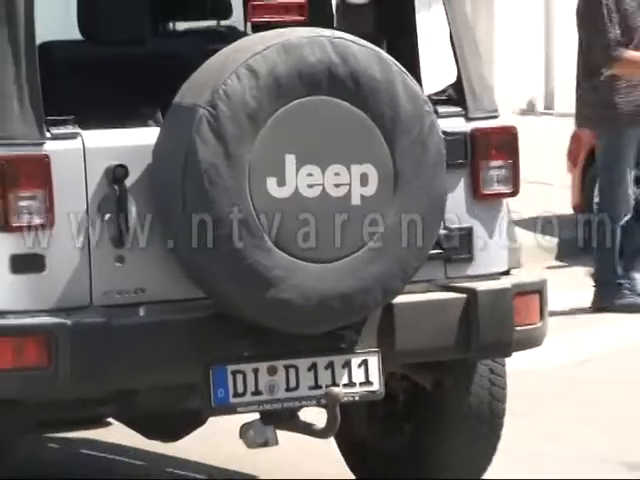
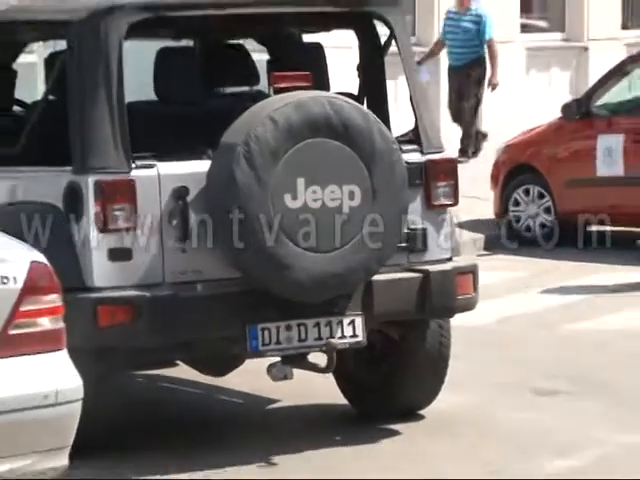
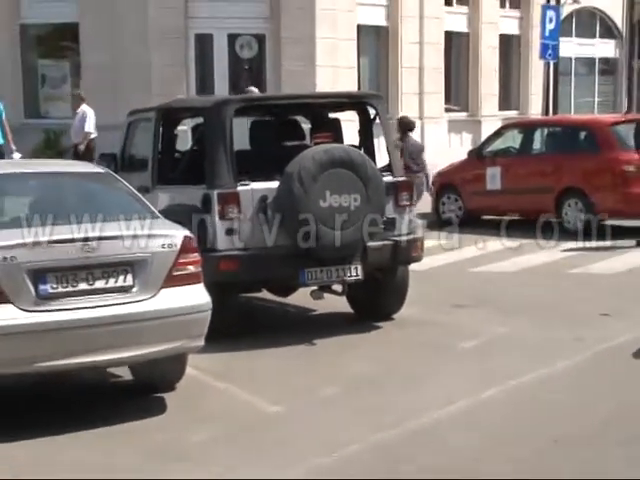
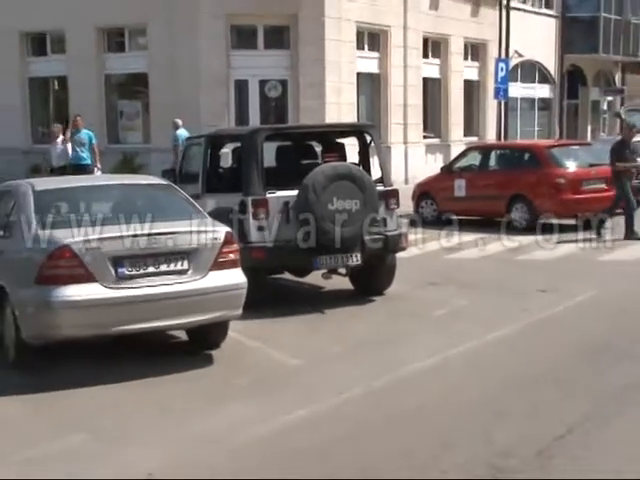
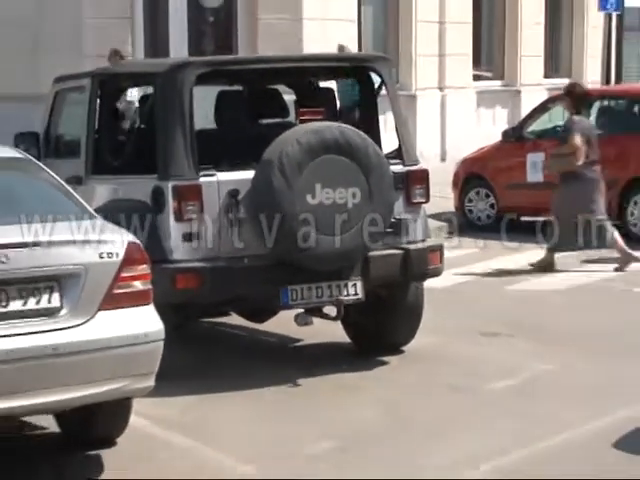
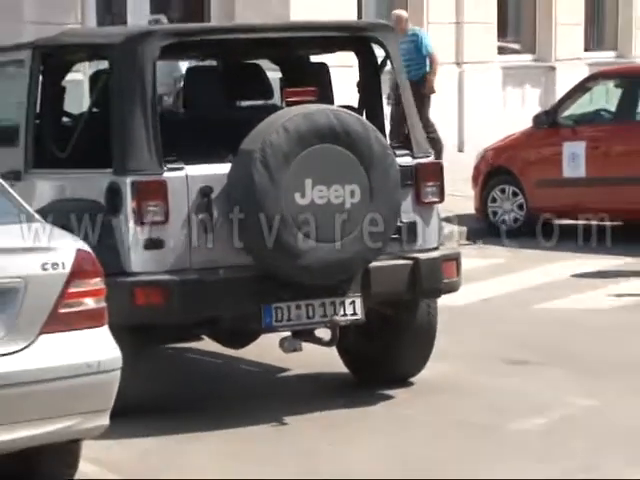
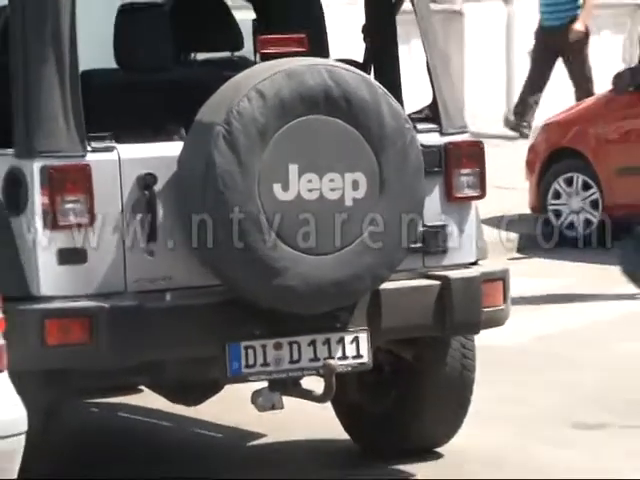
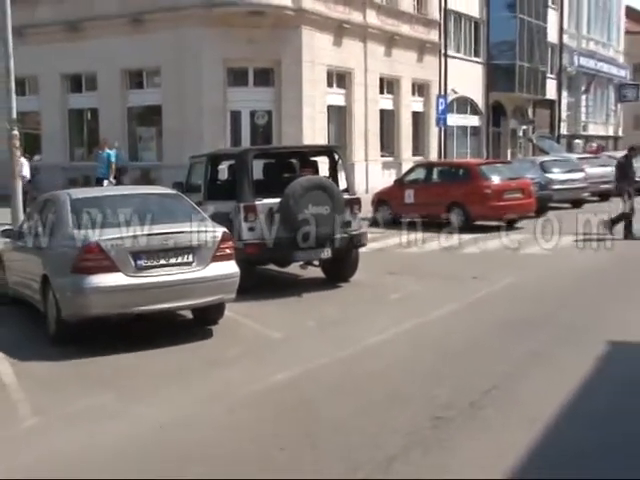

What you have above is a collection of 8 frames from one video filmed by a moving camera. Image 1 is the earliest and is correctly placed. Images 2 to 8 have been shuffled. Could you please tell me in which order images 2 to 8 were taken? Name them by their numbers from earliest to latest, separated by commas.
7, 2, 6, 5, 3, 4, 8
